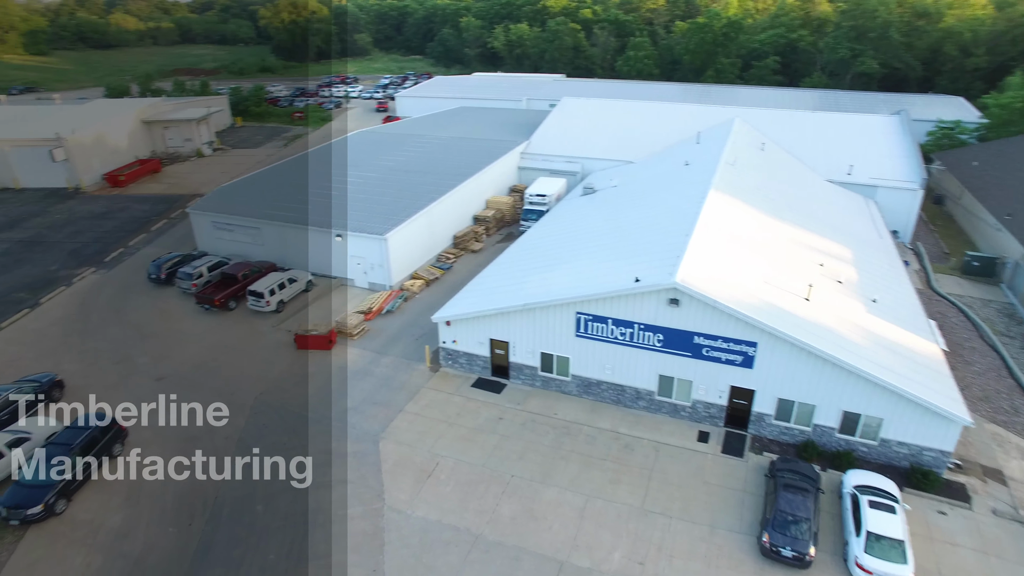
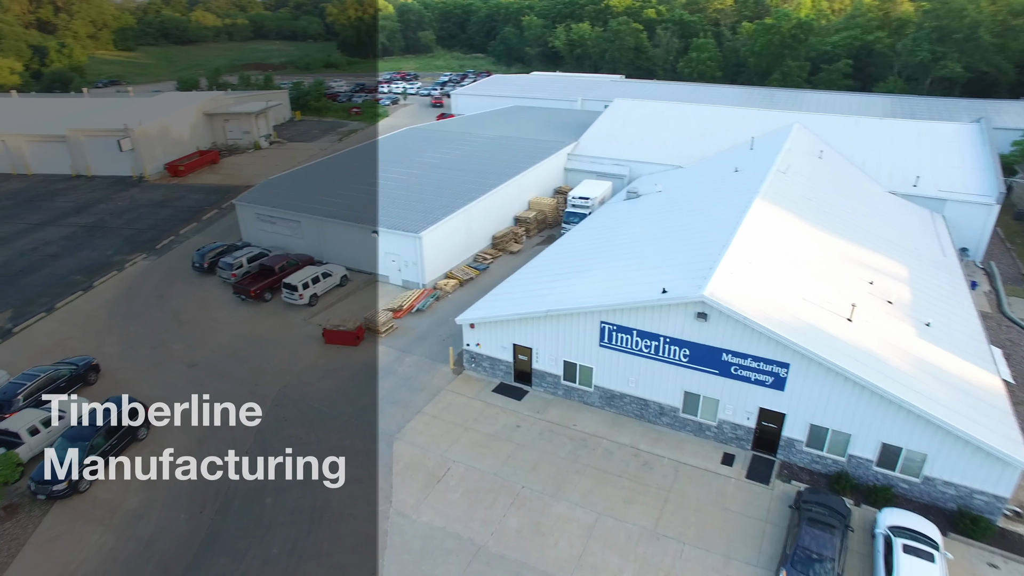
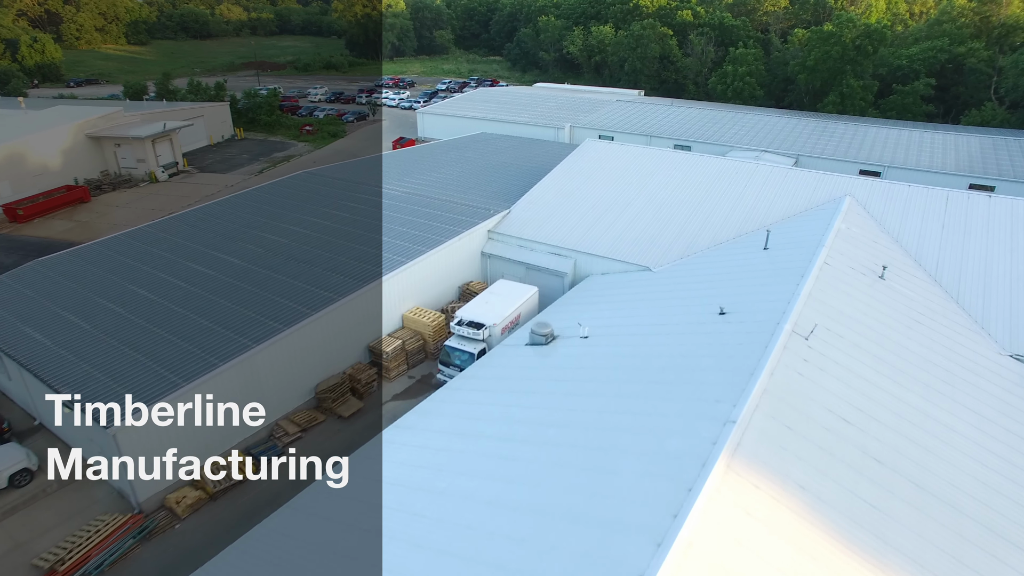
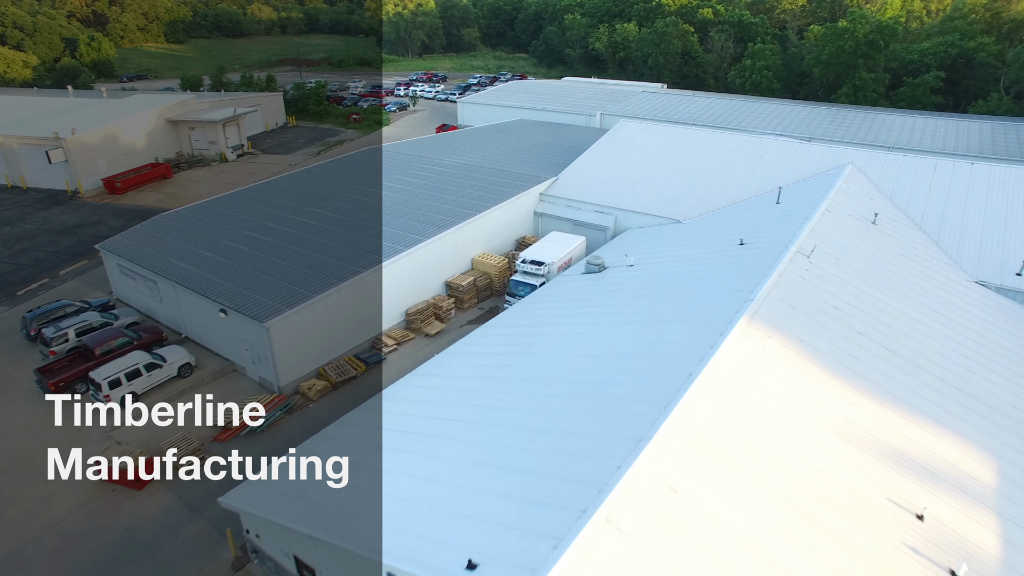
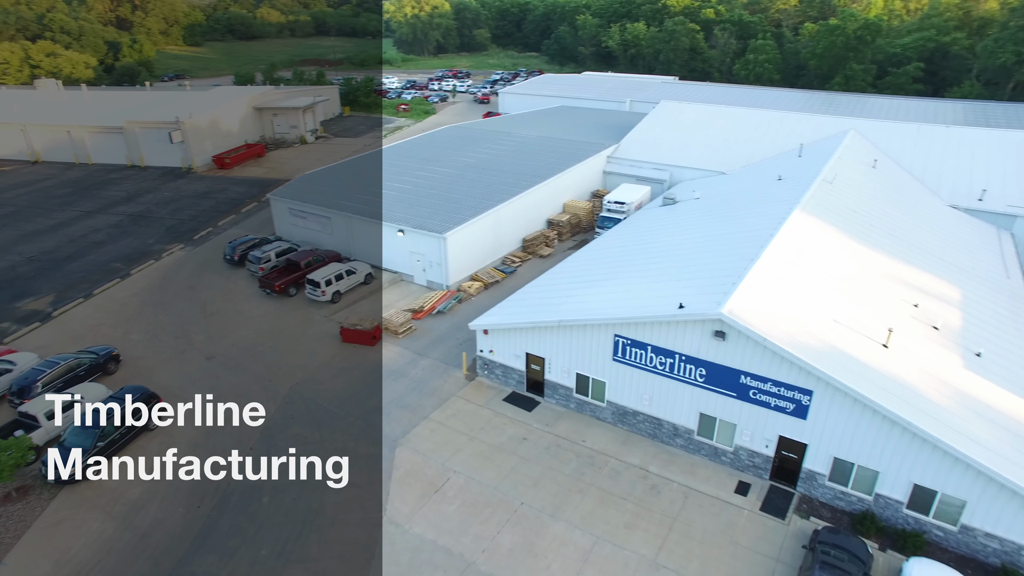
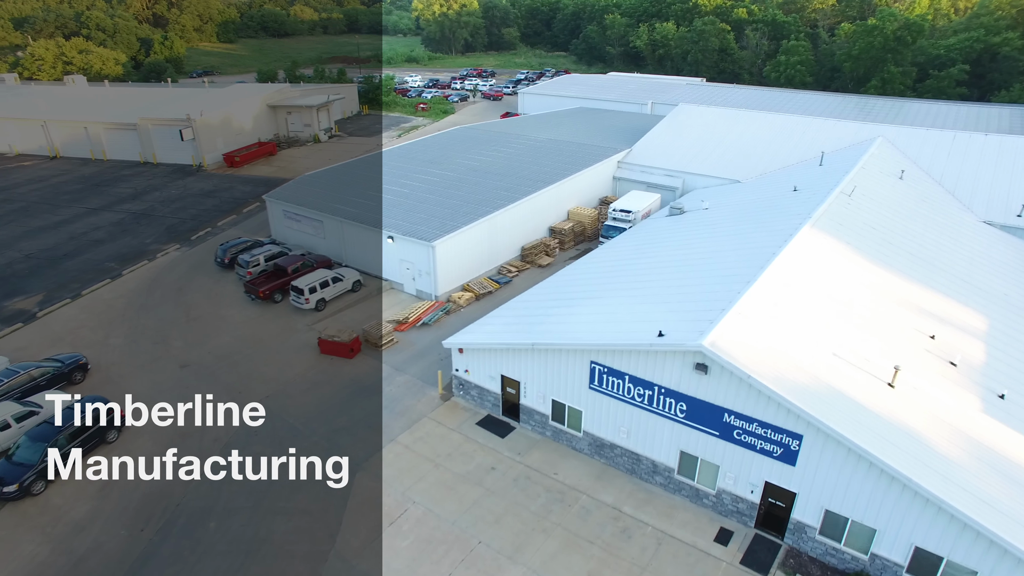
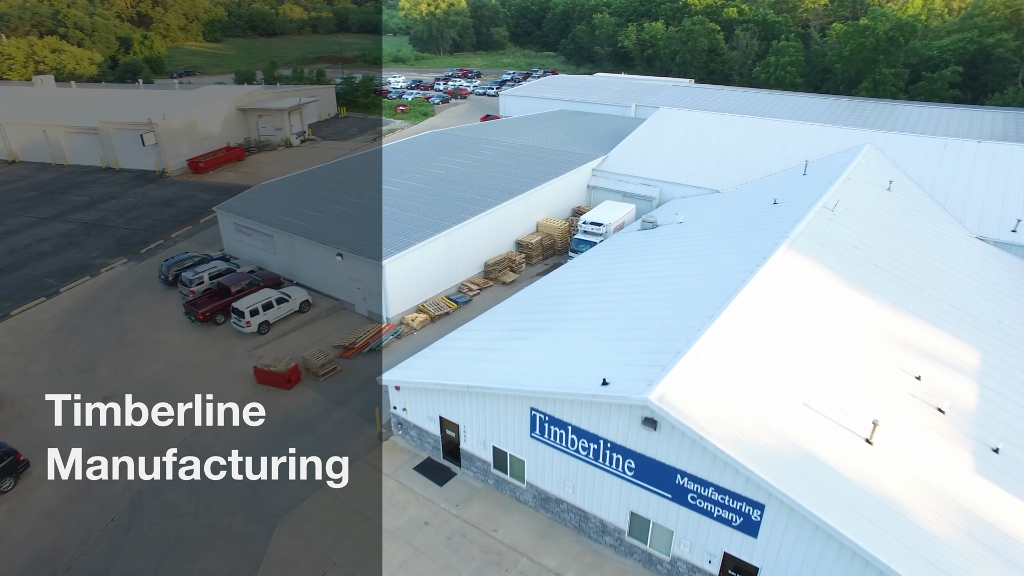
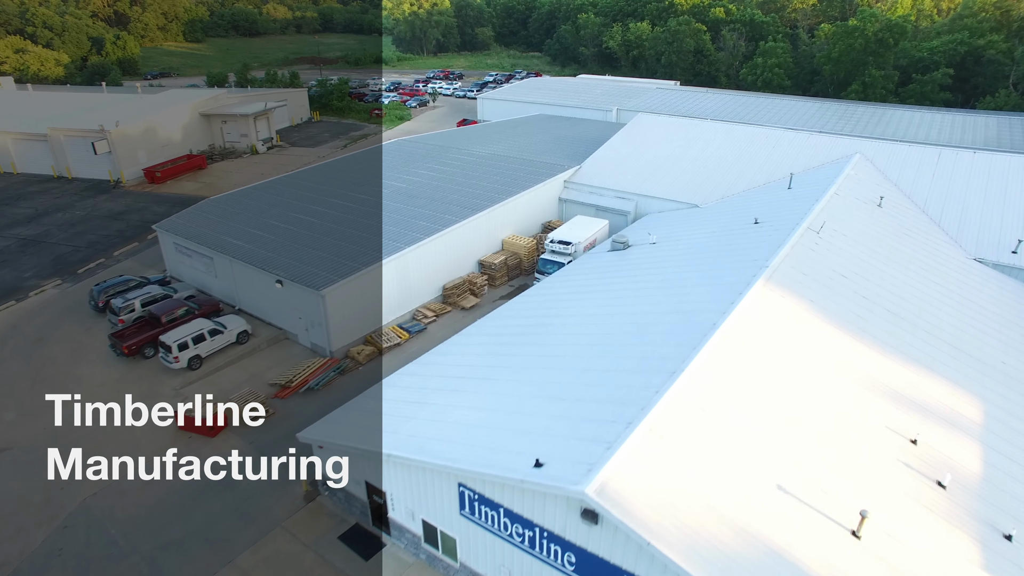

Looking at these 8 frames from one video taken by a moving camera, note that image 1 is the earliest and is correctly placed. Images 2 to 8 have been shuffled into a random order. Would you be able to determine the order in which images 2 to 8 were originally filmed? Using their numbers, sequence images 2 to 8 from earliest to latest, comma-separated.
2, 5, 6, 7, 8, 4, 3
